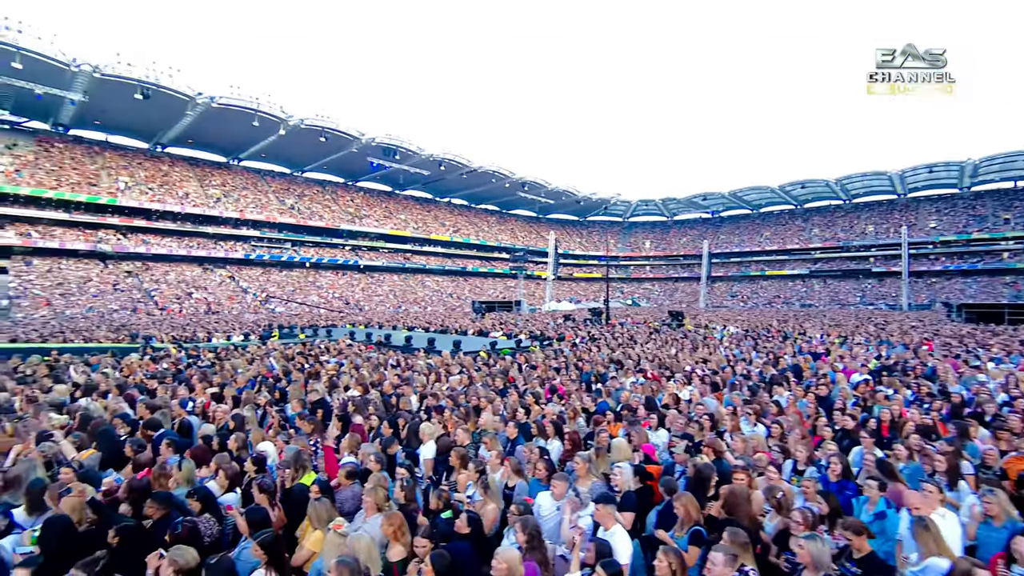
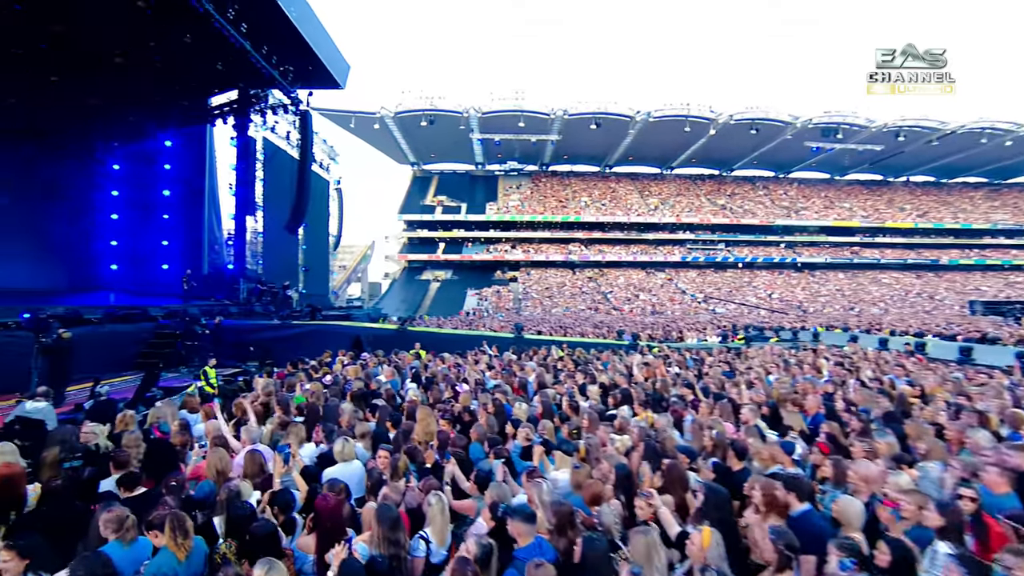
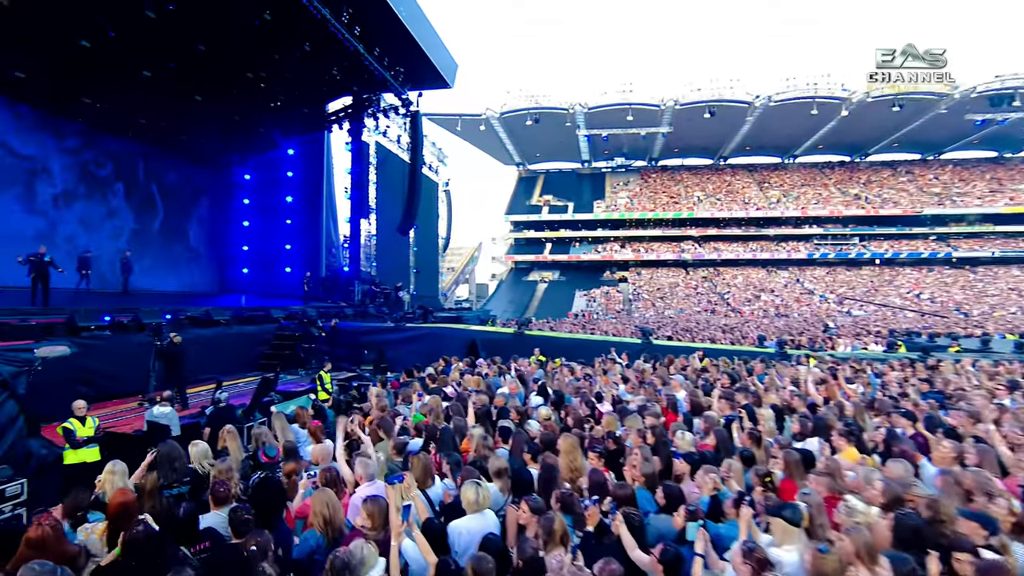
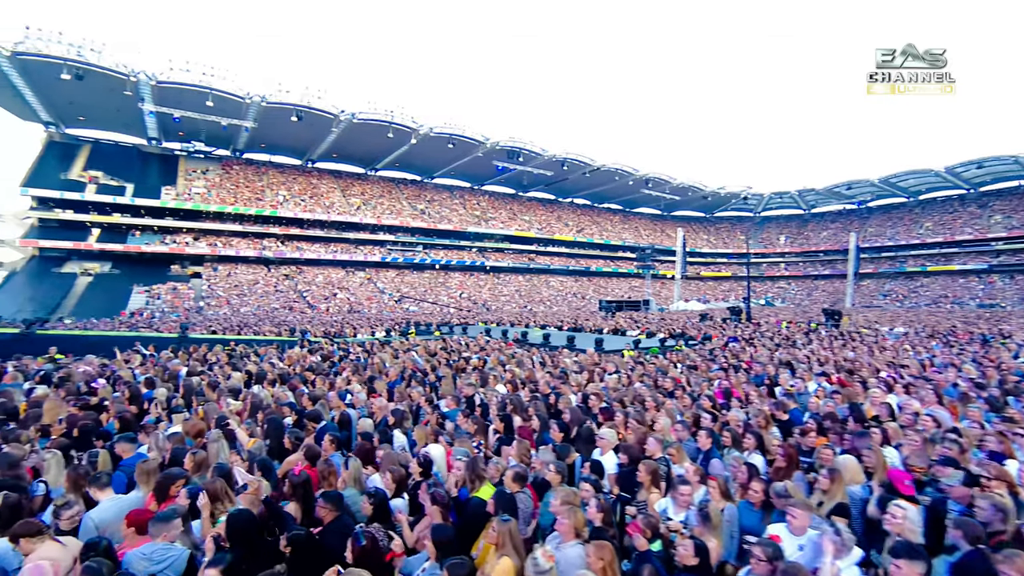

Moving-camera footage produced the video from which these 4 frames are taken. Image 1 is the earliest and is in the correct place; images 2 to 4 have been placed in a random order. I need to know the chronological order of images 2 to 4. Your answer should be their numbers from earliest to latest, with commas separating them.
4, 2, 3
